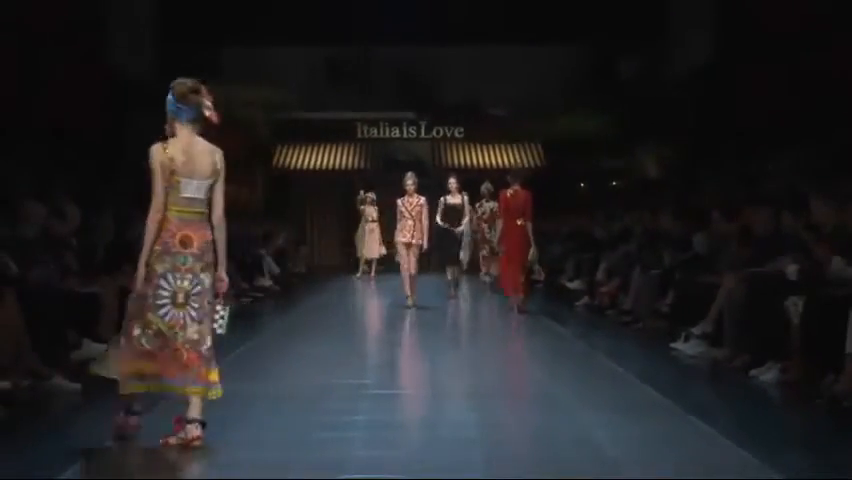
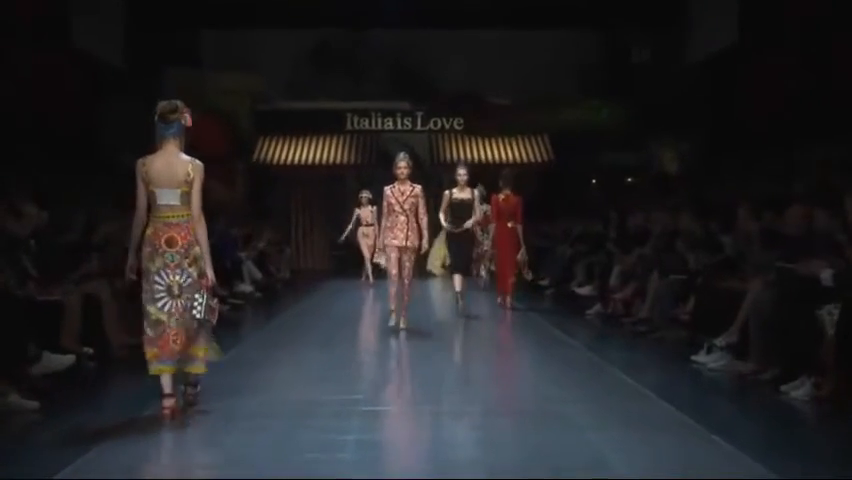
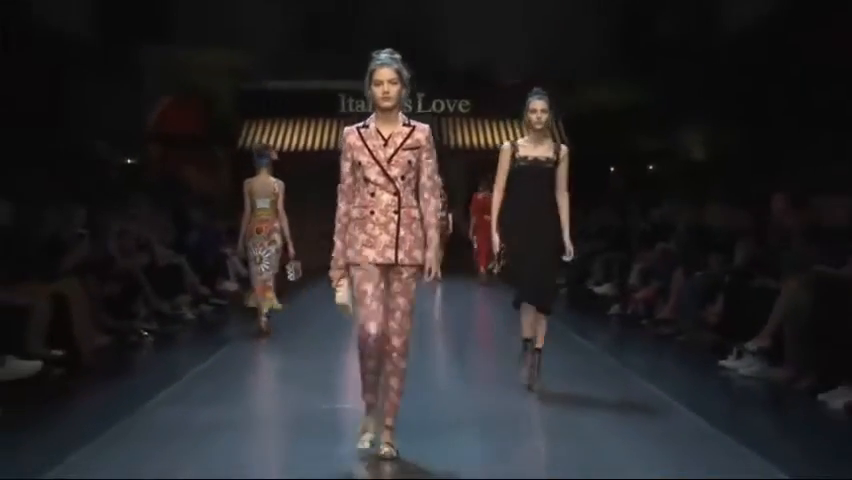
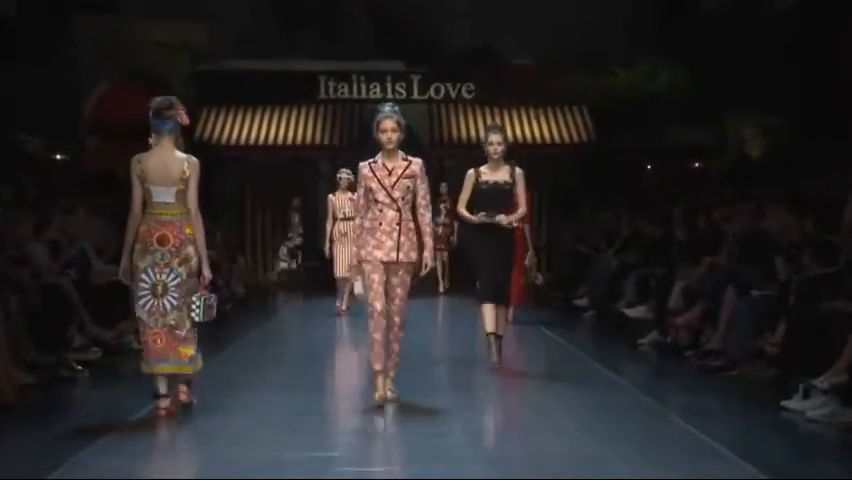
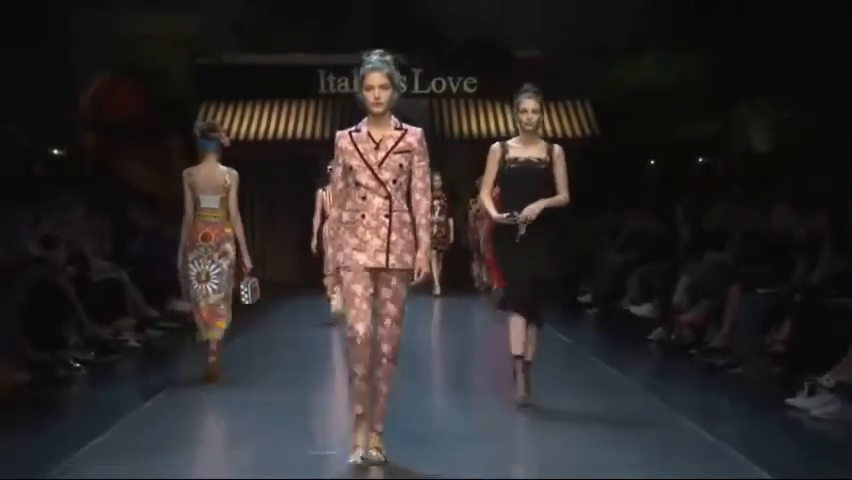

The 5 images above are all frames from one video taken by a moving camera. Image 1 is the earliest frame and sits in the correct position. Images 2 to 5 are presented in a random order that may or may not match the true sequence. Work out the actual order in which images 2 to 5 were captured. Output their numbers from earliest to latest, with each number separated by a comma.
2, 4, 5, 3
